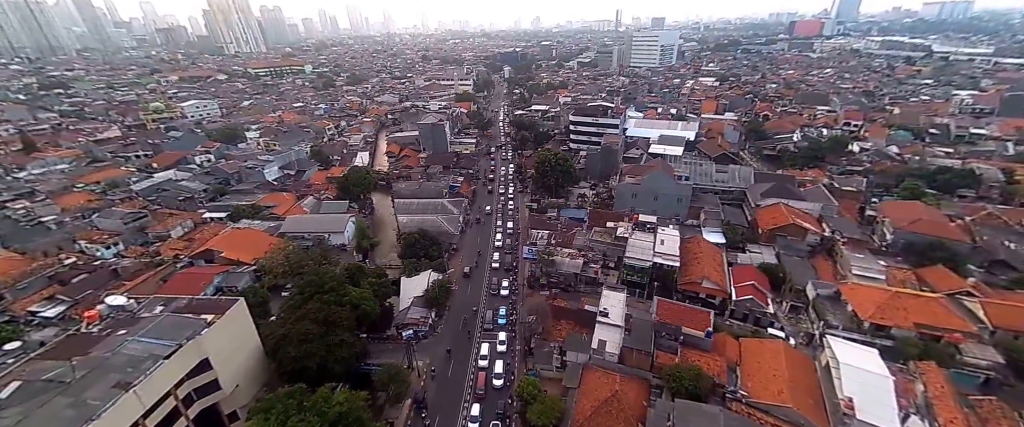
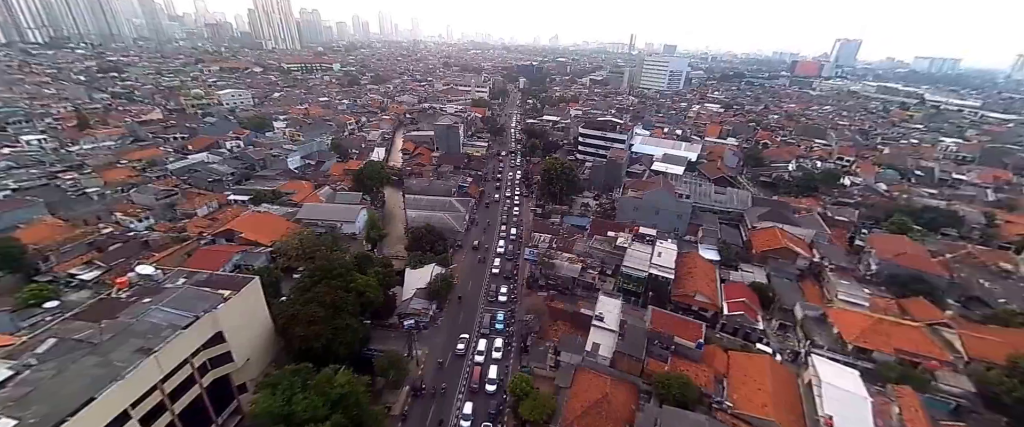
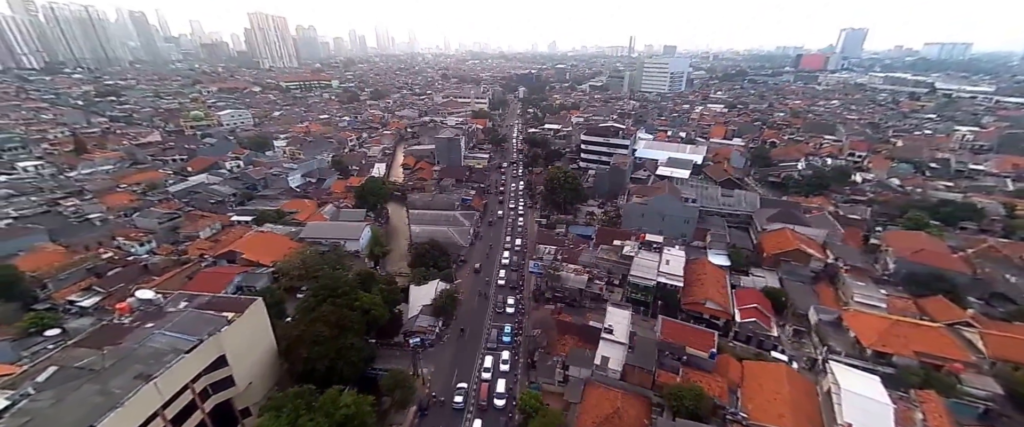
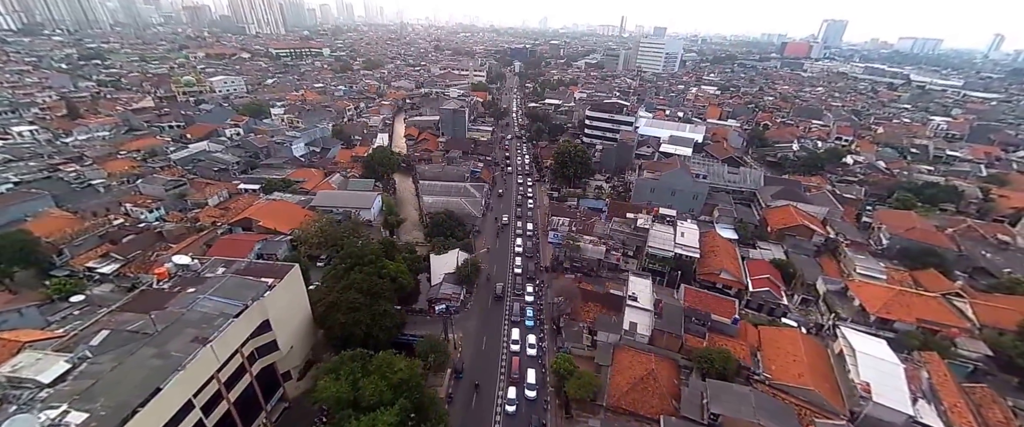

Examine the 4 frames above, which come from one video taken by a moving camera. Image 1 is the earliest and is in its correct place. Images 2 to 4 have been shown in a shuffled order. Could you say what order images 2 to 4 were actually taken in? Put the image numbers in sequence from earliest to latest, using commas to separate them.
3, 2, 4
